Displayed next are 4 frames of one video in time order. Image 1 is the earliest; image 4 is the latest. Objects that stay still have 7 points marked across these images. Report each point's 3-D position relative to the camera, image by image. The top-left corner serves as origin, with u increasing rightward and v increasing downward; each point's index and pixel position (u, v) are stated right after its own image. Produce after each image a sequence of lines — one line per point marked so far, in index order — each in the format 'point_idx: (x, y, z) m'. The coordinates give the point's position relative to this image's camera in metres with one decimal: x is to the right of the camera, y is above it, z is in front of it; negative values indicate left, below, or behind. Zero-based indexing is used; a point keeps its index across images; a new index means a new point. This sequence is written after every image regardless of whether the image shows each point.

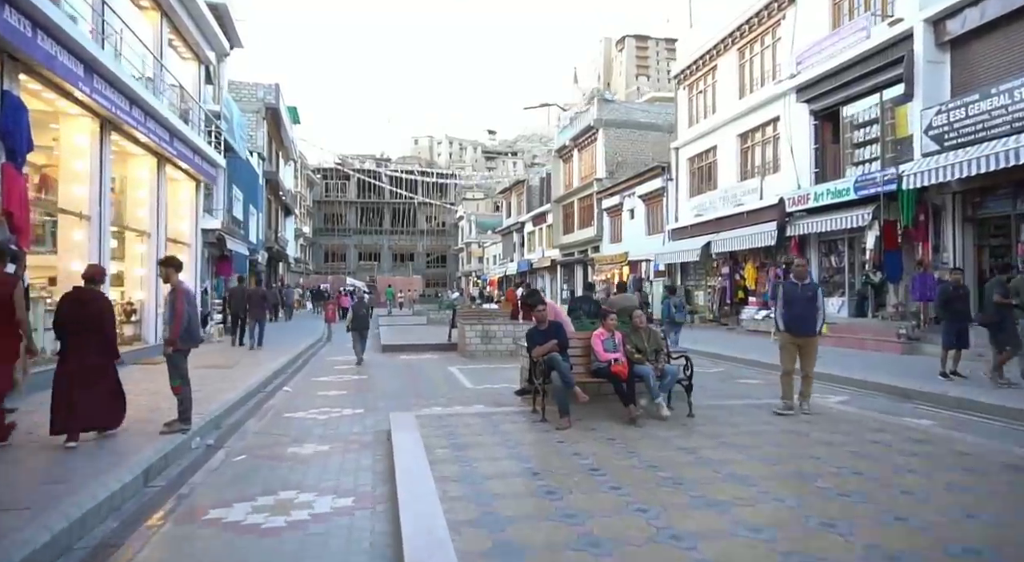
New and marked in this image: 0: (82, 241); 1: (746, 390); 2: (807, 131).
0: (-7.8, +0.7, +12.4) m
1: (+4.0, -1.9, +11.8) m
2: (+8.4, +4.3, +19.6) m
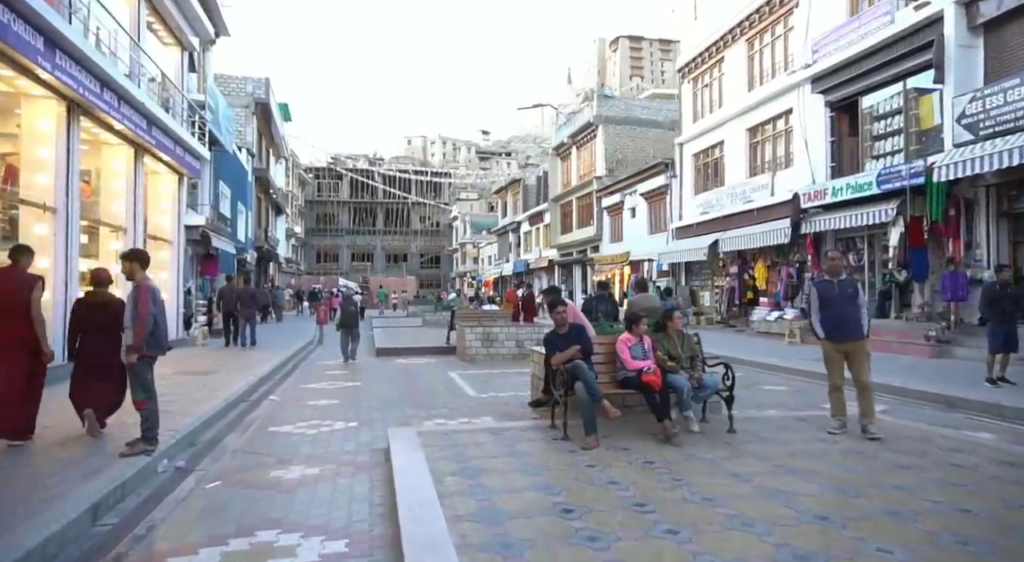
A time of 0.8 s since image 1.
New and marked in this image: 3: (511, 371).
0: (-7.7, +0.7, +11.4) m
1: (+4.2, -1.9, +10.9) m
2: (+8.4, +4.3, +18.7) m
3: (0.0, -1.9, +14.9) m
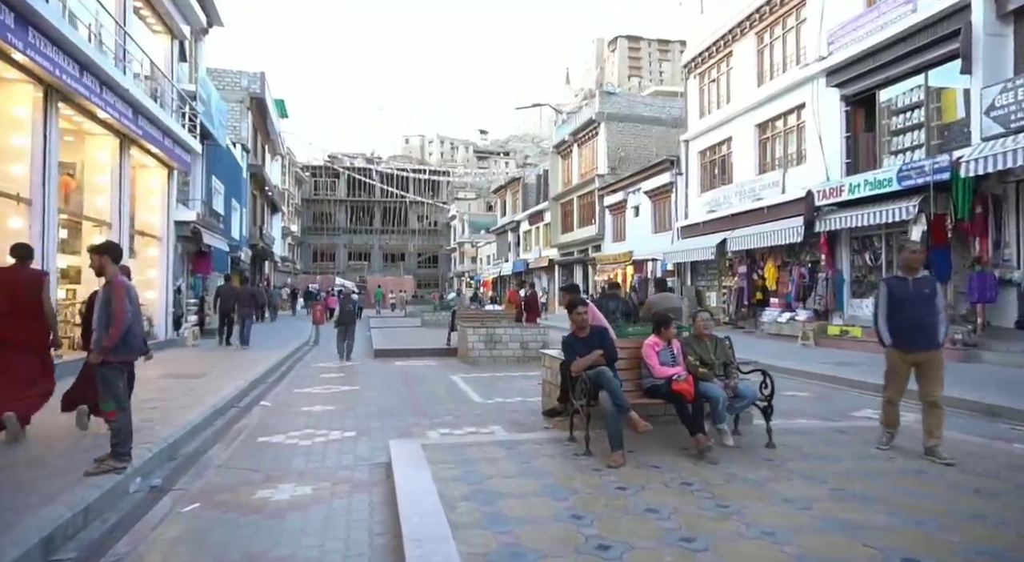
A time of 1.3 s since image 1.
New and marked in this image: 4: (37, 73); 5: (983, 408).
0: (-7.6, +0.8, +10.6) m
1: (+4.3, -1.8, +10.2) m
2: (+8.5, +4.3, +18.1) m
3: (+0.1, -1.9, +14.2) m
4: (-7.0, +3.1, +10.1) m
5: (+6.5, -1.8, +9.5) m
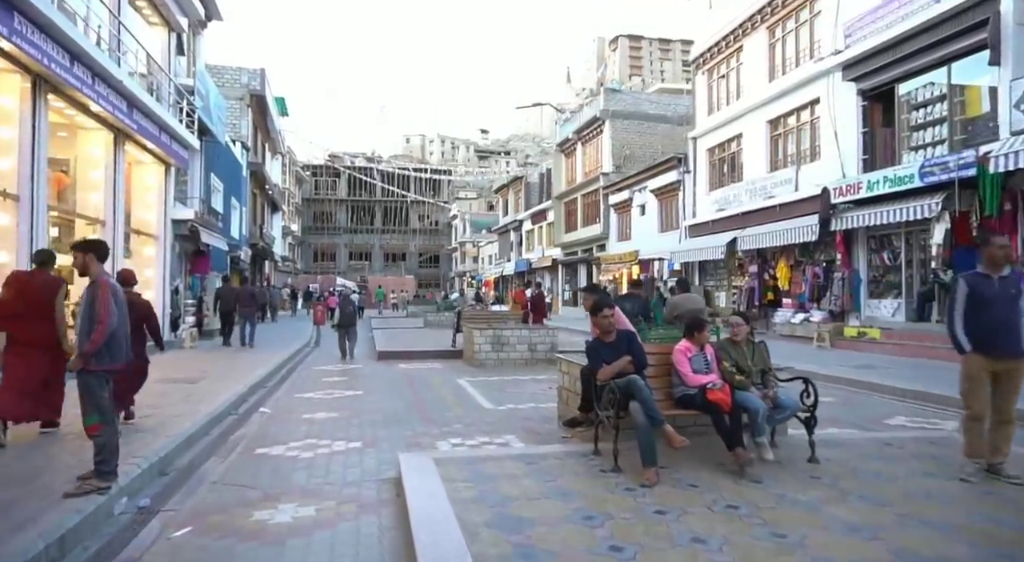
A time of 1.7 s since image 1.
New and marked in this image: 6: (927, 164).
0: (-7.4, +0.8, +10.1) m
1: (+4.5, -1.8, +9.7) m
2: (+8.7, +4.3, +17.5) m
3: (+0.3, -1.9, +13.7) m
4: (-6.8, +3.1, +9.6) m
5: (+6.7, -1.8, +9.0) m
6: (+8.7, +2.5, +14.5) m
